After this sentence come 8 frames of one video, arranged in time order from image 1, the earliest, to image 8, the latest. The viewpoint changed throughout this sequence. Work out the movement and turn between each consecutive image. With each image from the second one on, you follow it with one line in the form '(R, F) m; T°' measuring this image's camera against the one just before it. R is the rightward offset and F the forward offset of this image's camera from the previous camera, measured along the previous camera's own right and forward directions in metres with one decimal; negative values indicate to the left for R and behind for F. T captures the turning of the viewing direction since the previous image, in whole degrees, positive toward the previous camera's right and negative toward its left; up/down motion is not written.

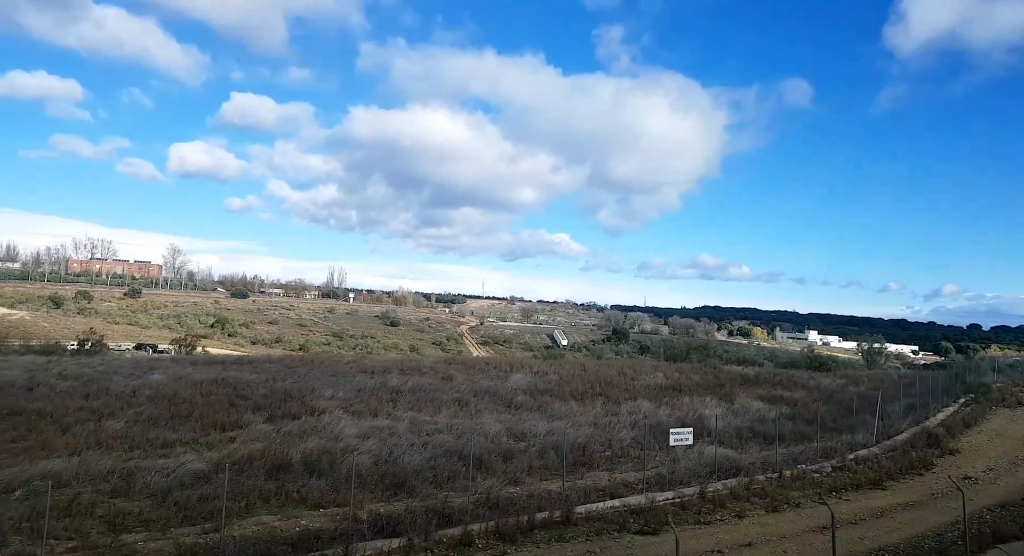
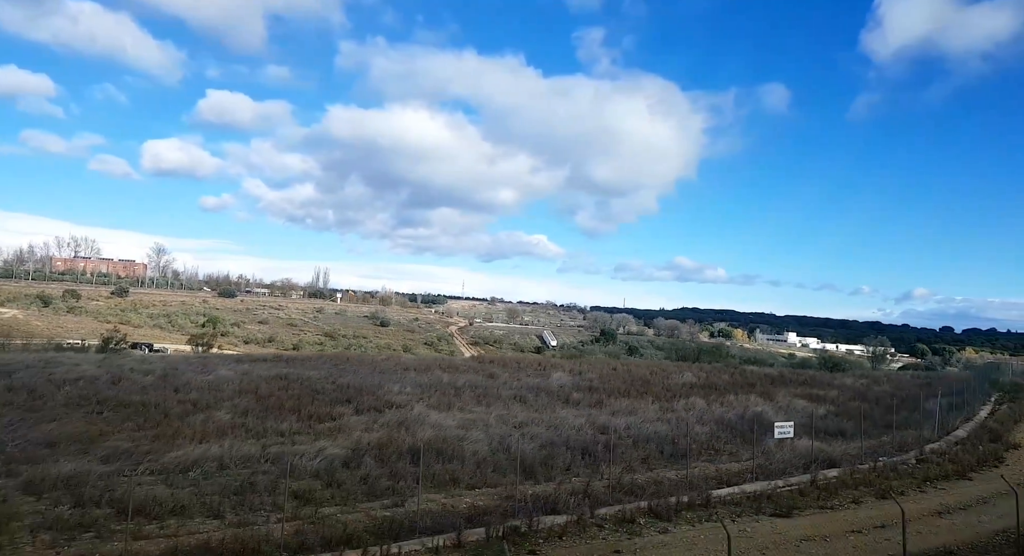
(-3.2, -0.8) m; 0°
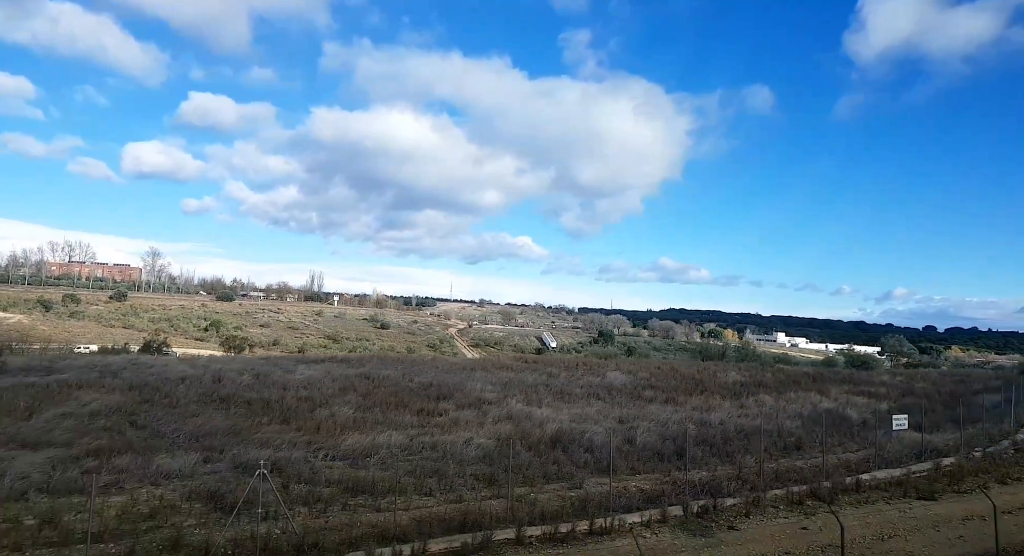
(-3.4, -0.9) m; -1°
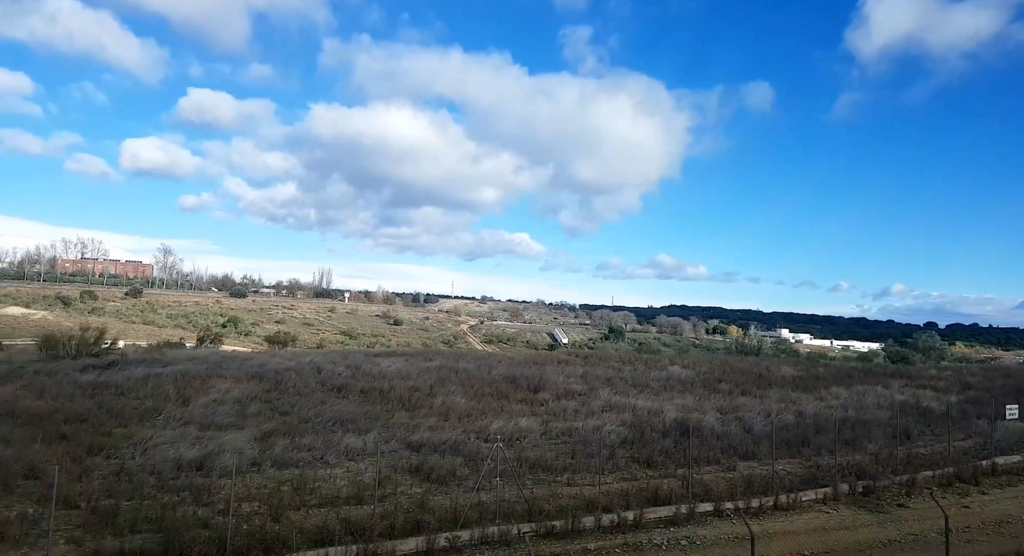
(-3.0, -0.9) m; -2°
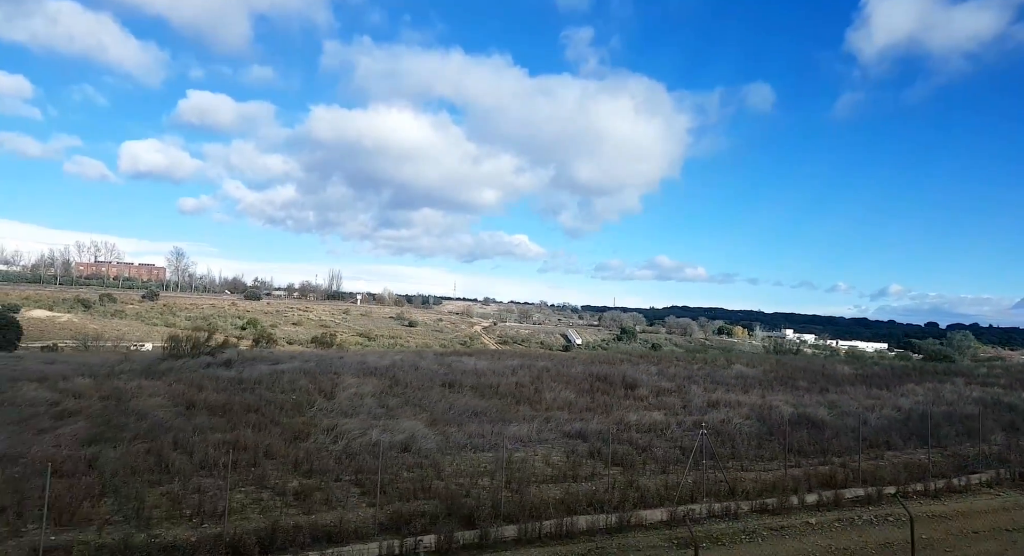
(-3.1, -1.0) m; -2°
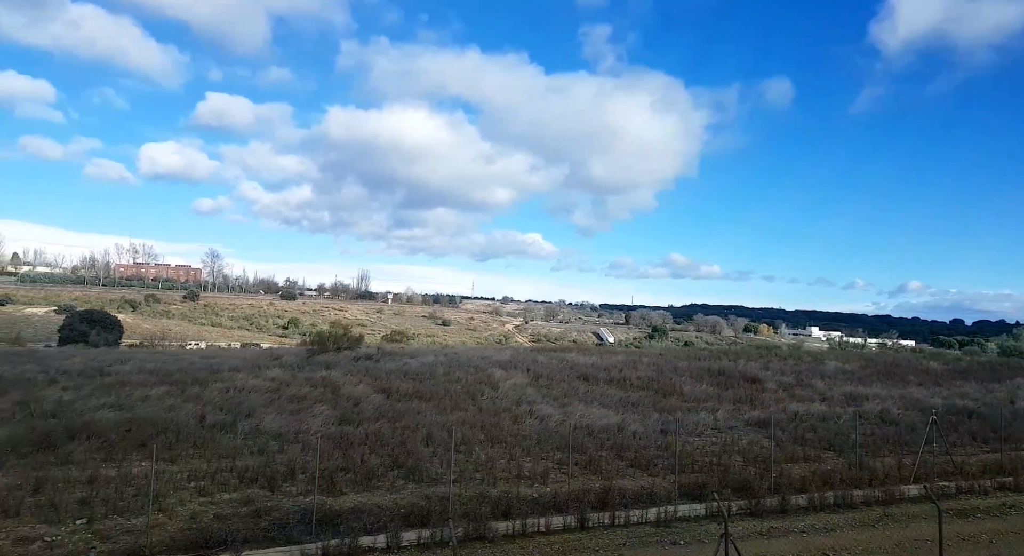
(-3.5, -1.2) m; -4°
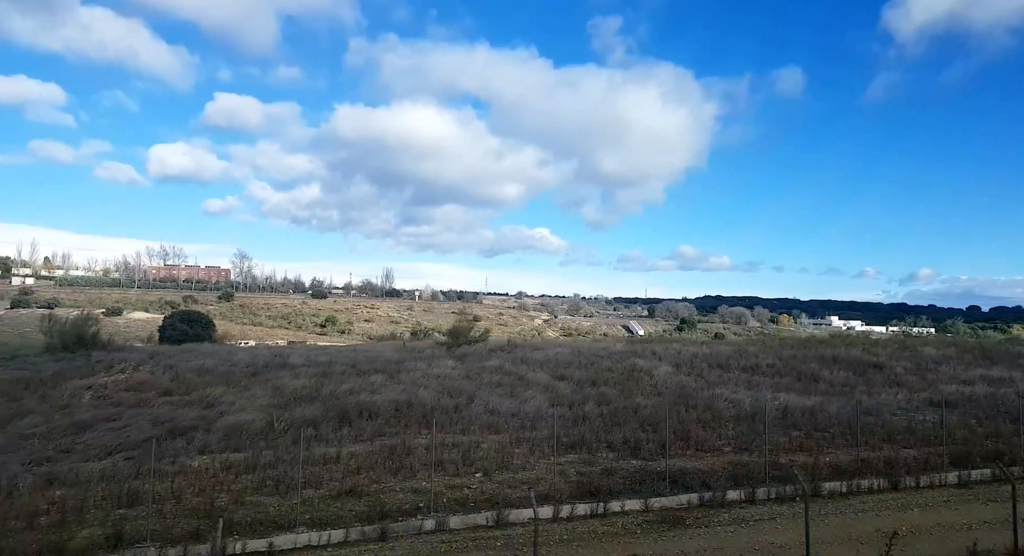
(-3.7, -1.3) m; -4°
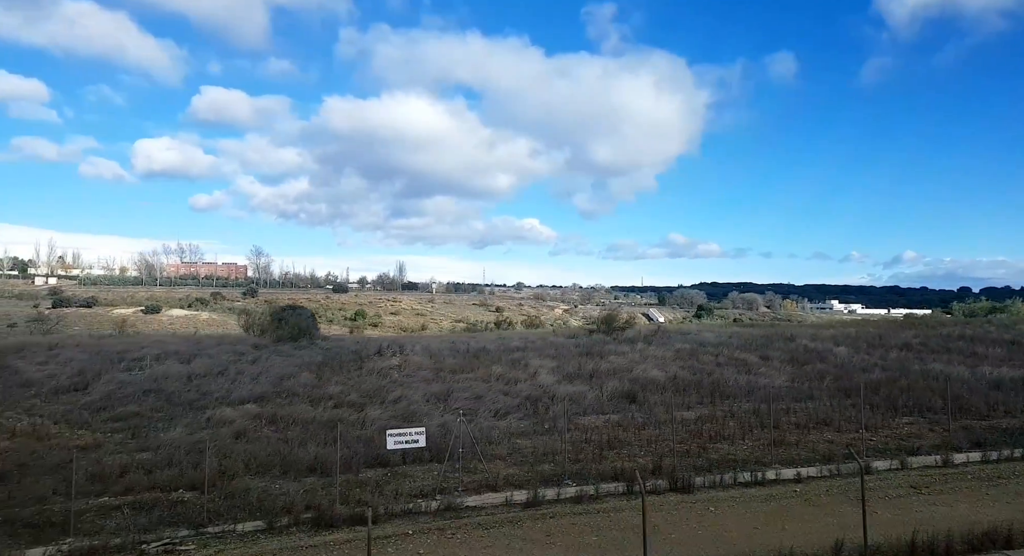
(-5.2, -2.0) m; -5°
